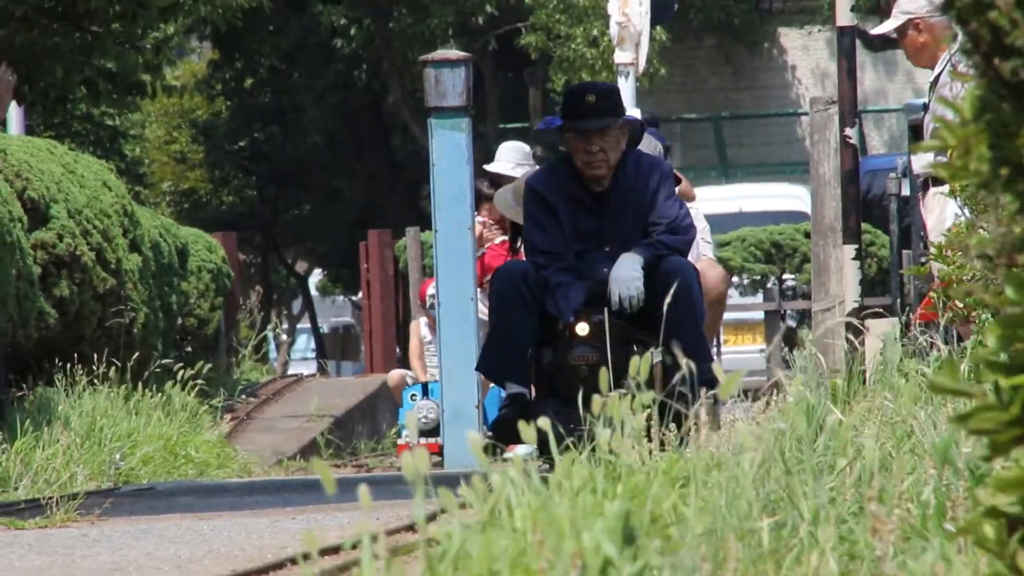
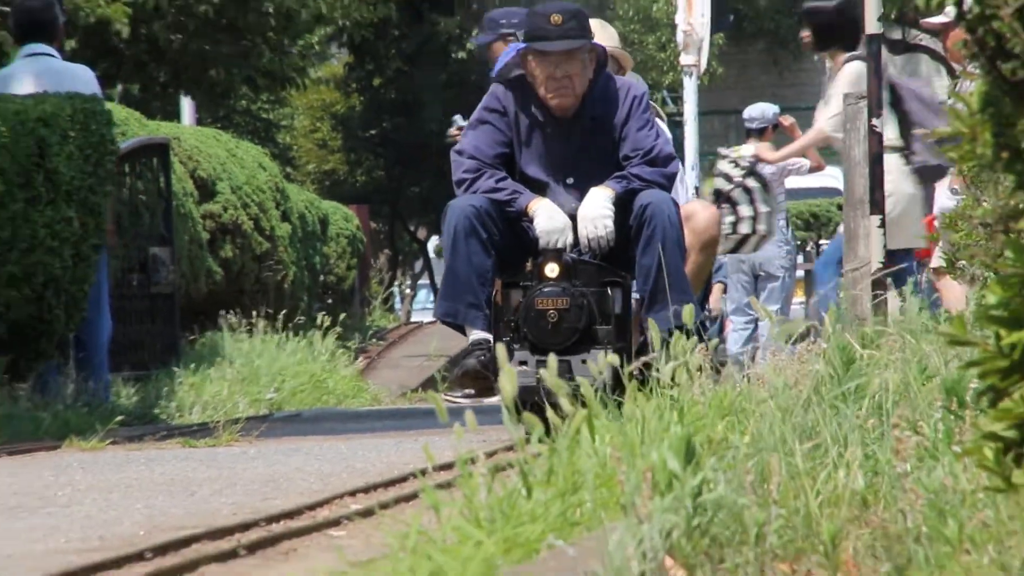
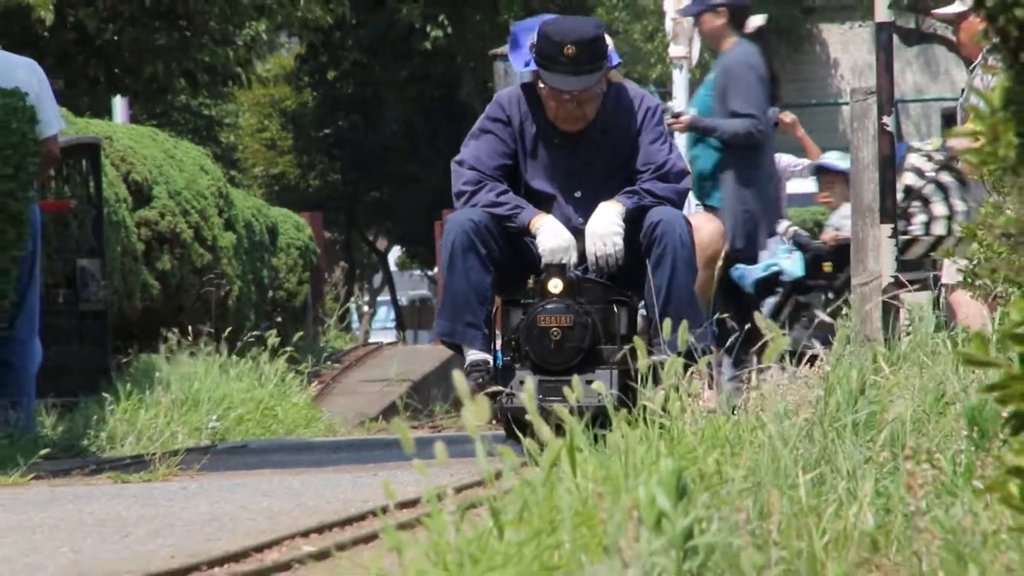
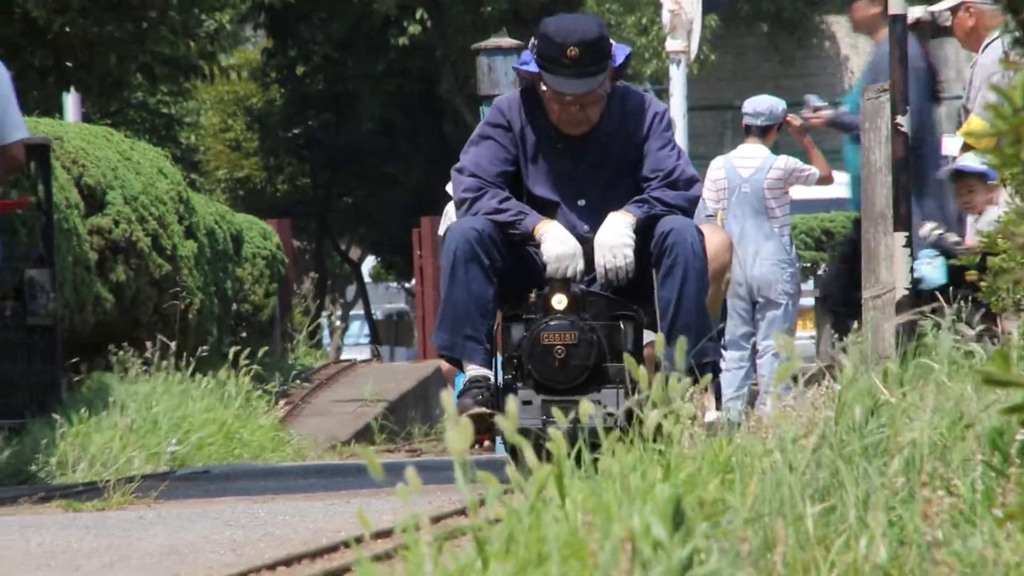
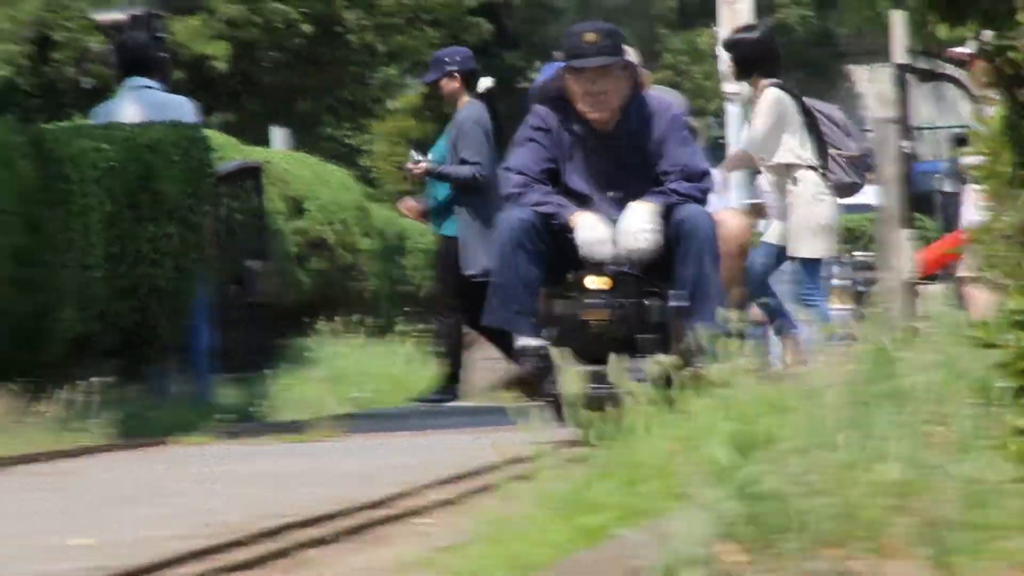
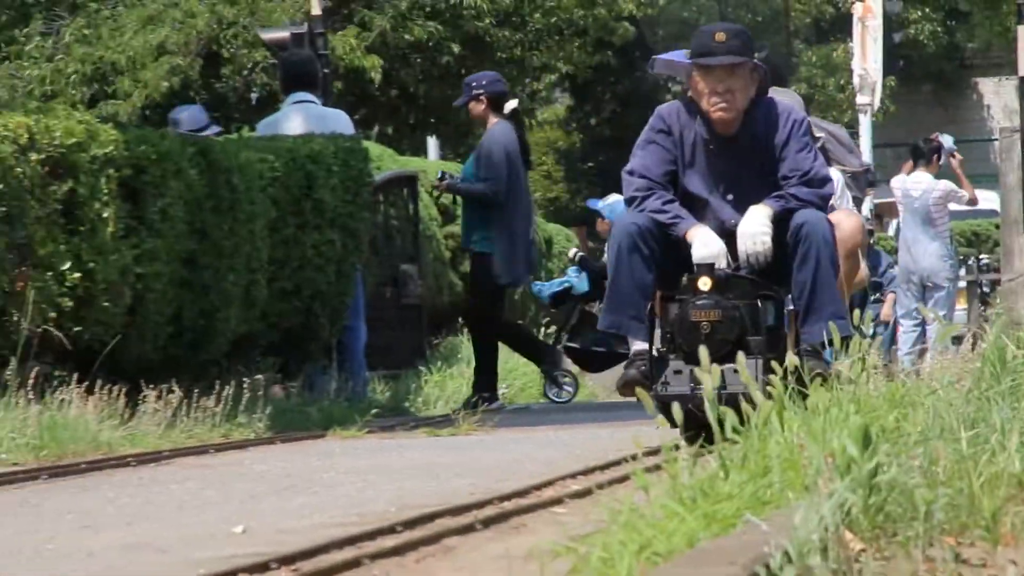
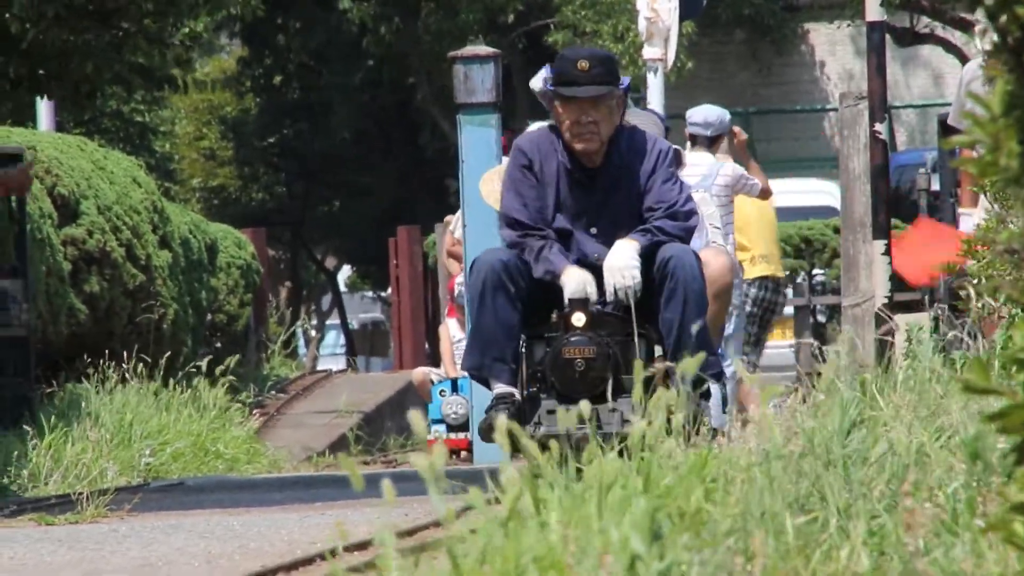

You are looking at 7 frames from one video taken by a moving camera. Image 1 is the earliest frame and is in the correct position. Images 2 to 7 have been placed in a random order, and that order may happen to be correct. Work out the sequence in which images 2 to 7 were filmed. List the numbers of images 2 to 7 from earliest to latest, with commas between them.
7, 4, 3, 2, 5, 6
